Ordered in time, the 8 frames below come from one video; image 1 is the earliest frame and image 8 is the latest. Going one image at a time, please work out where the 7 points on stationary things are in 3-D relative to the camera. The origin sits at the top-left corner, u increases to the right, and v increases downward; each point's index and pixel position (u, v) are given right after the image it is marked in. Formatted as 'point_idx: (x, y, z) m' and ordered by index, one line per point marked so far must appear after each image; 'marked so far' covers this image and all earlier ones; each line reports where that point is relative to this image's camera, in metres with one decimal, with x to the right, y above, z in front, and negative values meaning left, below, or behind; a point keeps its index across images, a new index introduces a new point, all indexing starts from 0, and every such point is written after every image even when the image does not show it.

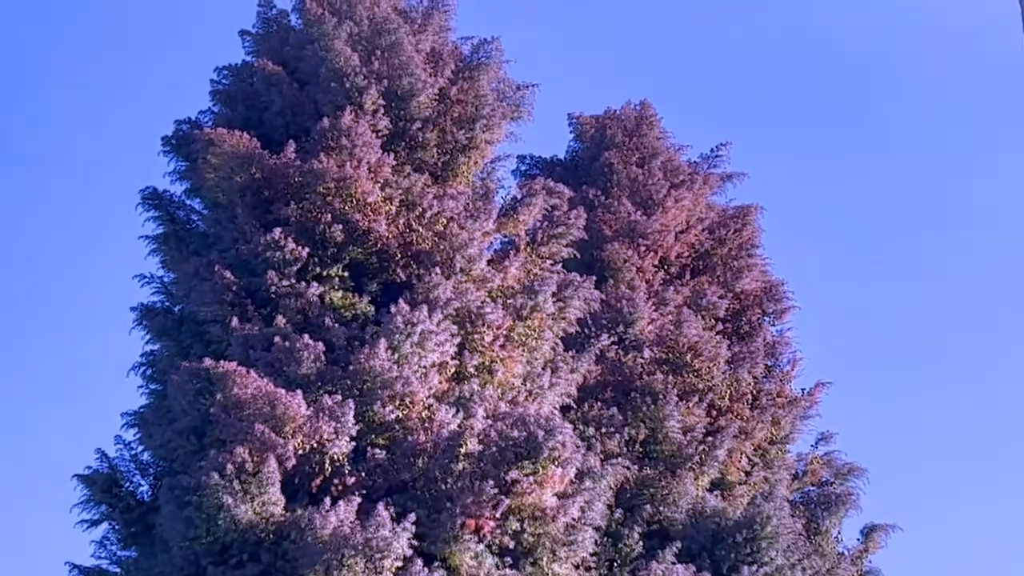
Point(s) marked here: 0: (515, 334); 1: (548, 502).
0: (0.0, -0.5, +11.7) m
1: (+0.4, -2.3, +10.8) m
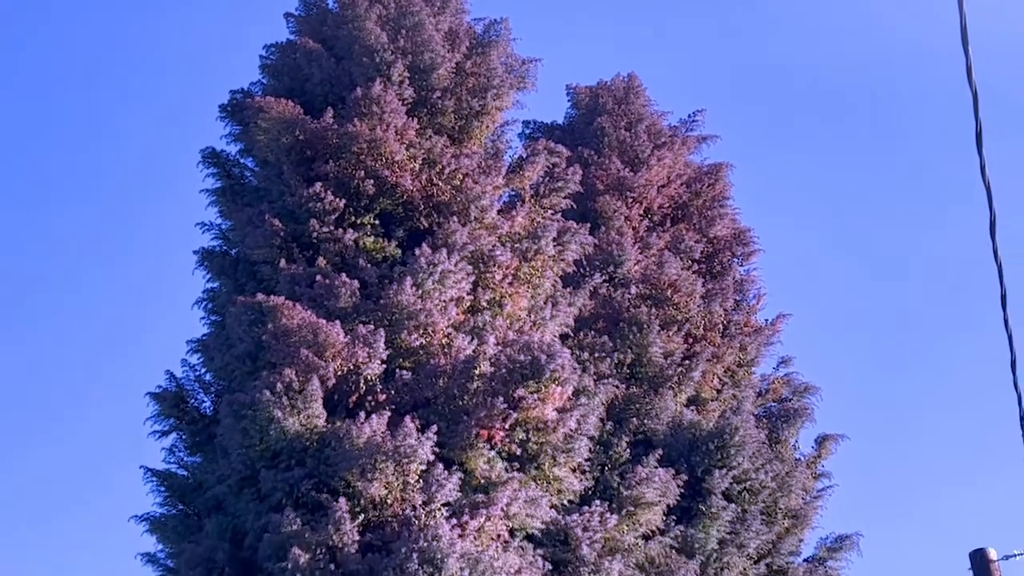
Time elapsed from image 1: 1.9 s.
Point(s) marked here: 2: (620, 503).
0: (+0.1, +0.2, +13.6) m
1: (+0.5, -1.6, +12.8) m
2: (+1.4, -2.7, +13.0) m
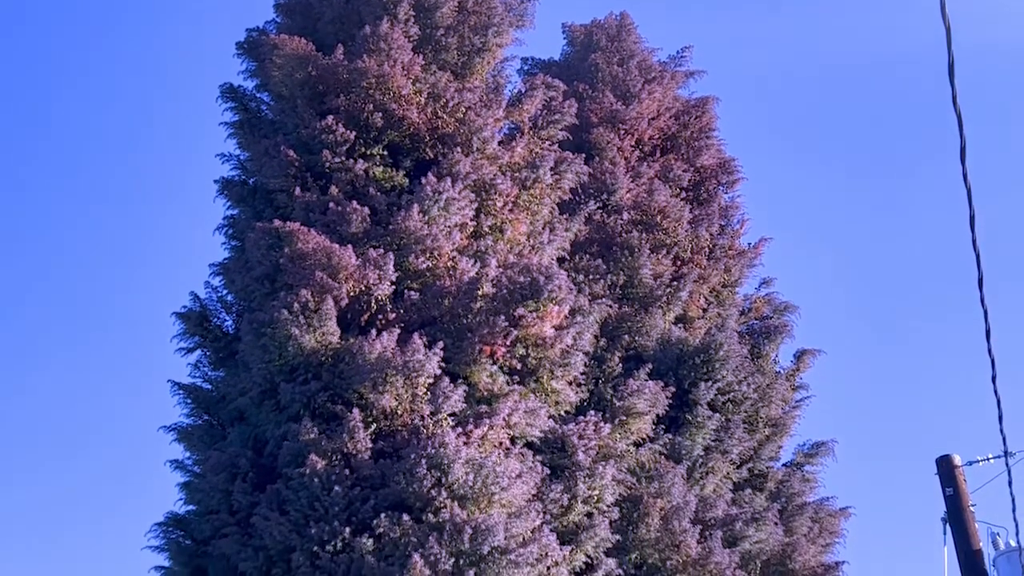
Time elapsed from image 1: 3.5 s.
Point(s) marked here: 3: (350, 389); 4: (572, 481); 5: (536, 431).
0: (+0.1, +1.2, +14.5) m
1: (+0.5, -0.6, +13.7) m
2: (+1.4, -1.7, +14.0) m
3: (-2.2, -1.4, +13.4) m
4: (+0.8, -2.6, +13.5) m
5: (+0.3, -1.9, +13.6) m
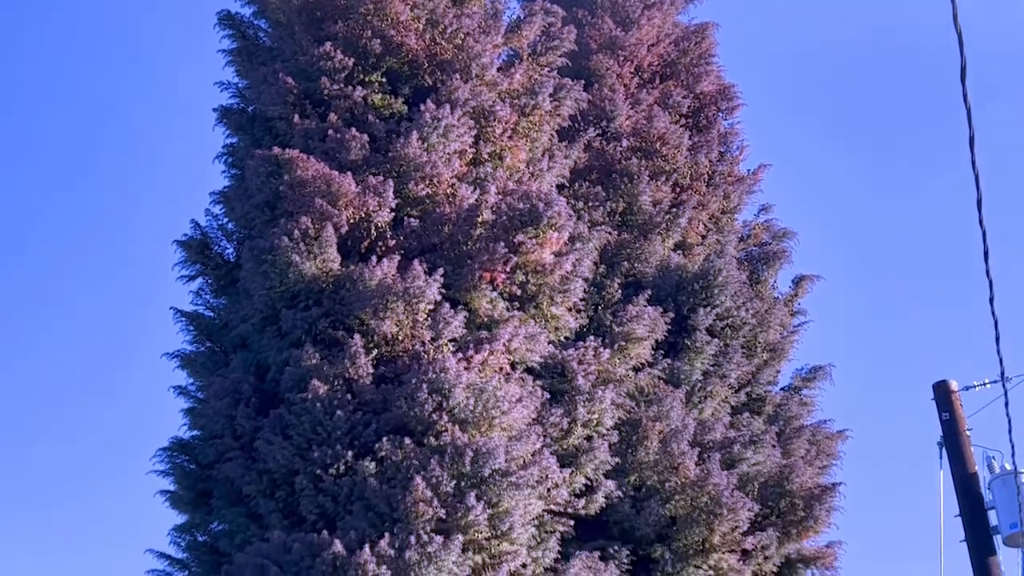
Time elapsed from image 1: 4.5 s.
0: (+0.1, +2.3, +14.5) m
1: (+0.5, +0.4, +13.8) m
2: (+1.4, -0.7, +14.1) m
3: (-2.2, -0.4, +13.5) m
4: (+0.8, -1.6, +13.6) m
5: (+0.3, -0.9, +13.7) m
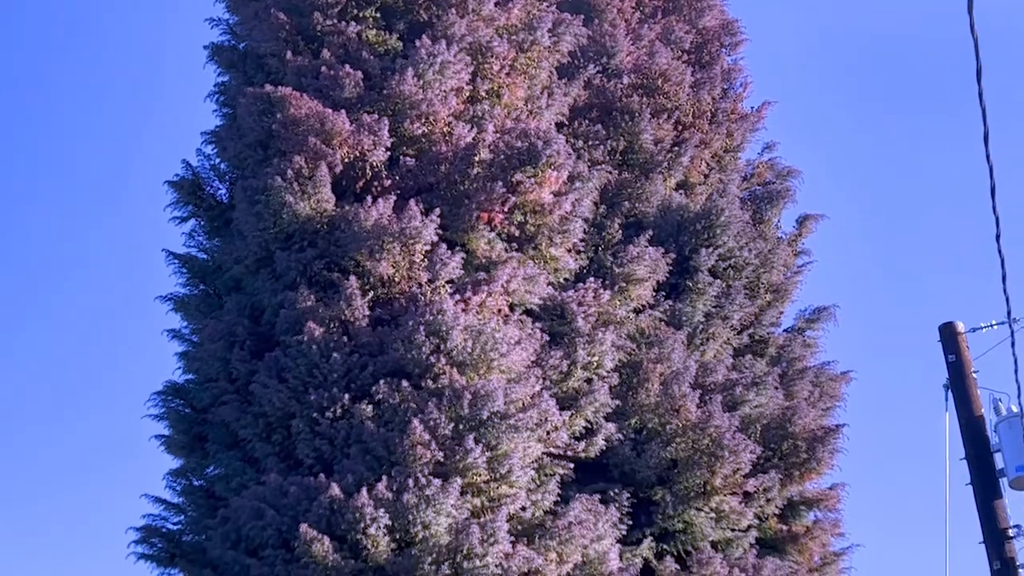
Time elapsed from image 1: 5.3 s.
0: (+0.1, +3.1, +14.1) m
1: (+0.5, +1.2, +13.5) m
2: (+1.4, +0.1, +13.9) m
3: (-2.2, +0.4, +13.2) m
4: (+0.8, -0.8, +13.4) m
5: (+0.3, -0.1, +13.5) m
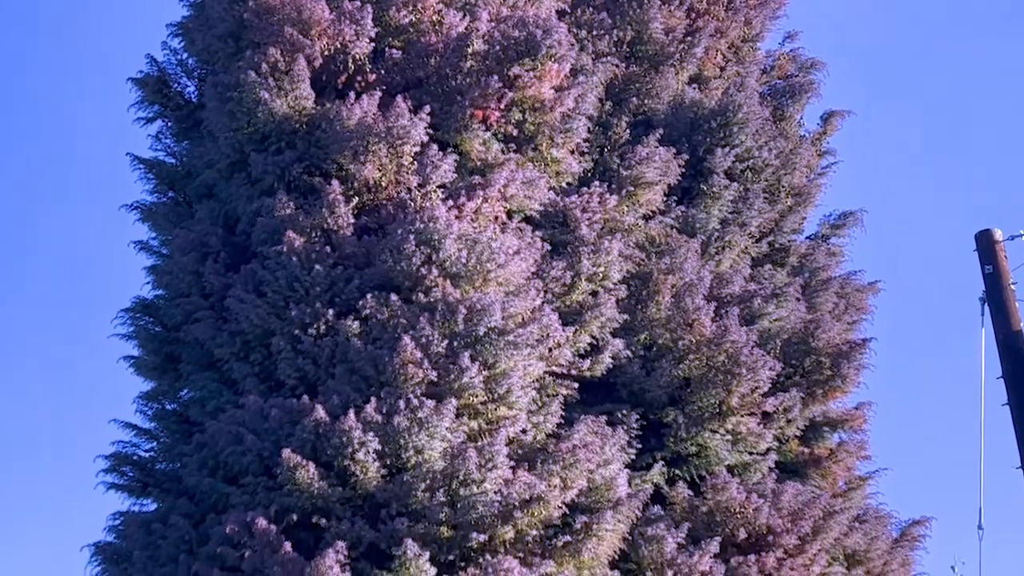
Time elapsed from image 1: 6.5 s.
0: (0.0, +4.3, +12.8) m
1: (+0.4, +2.4, +12.3) m
2: (+1.4, +1.3, +12.7) m
3: (-2.2, +1.6, +12.0) m
4: (+0.8, +0.4, +12.3) m
5: (+0.3, +1.0, +12.3) m
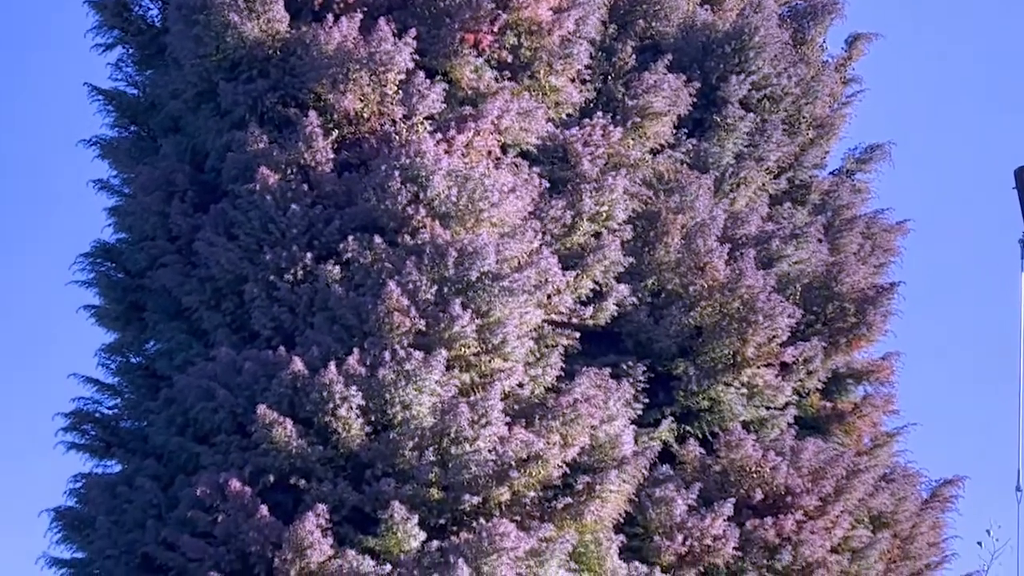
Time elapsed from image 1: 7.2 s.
0: (0.0, +5.0, +11.7) m
1: (+0.4, +3.0, +11.2) m
2: (+1.3, +2.0, +11.6) m
3: (-2.3, +2.2, +11.0) m
4: (+0.7, +1.0, +11.2) m
5: (+0.2, +1.7, +11.2) m
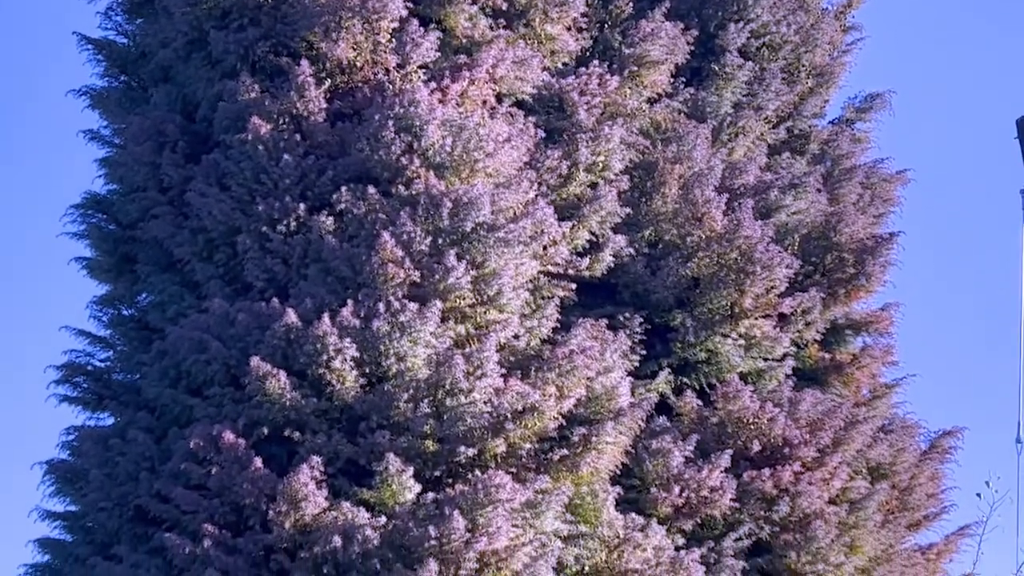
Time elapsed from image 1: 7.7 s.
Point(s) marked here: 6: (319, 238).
0: (-0.1, +5.5, +11.5) m
1: (+0.3, +3.6, +11.0) m
2: (+1.2, +2.5, +11.5) m
3: (-2.3, +2.7, +10.8) m
4: (+0.7, +1.6, +11.1) m
5: (+0.2, +2.2, +11.1) m
6: (-2.0, +0.6, +10.4) m
